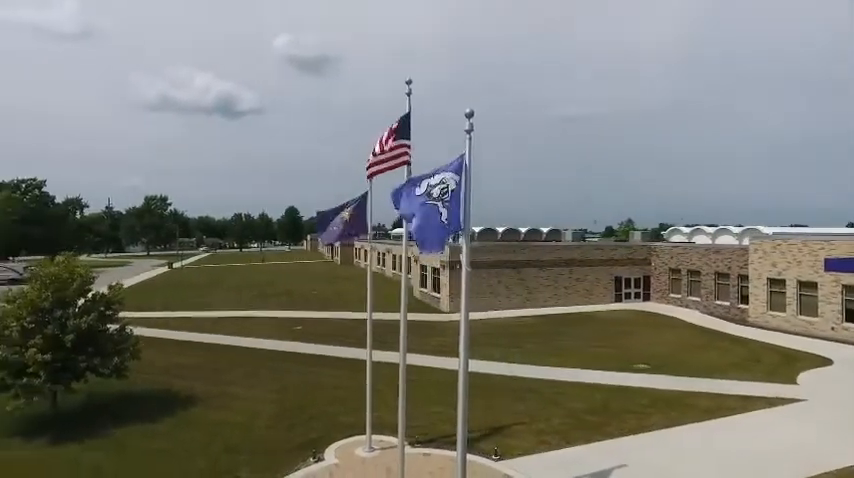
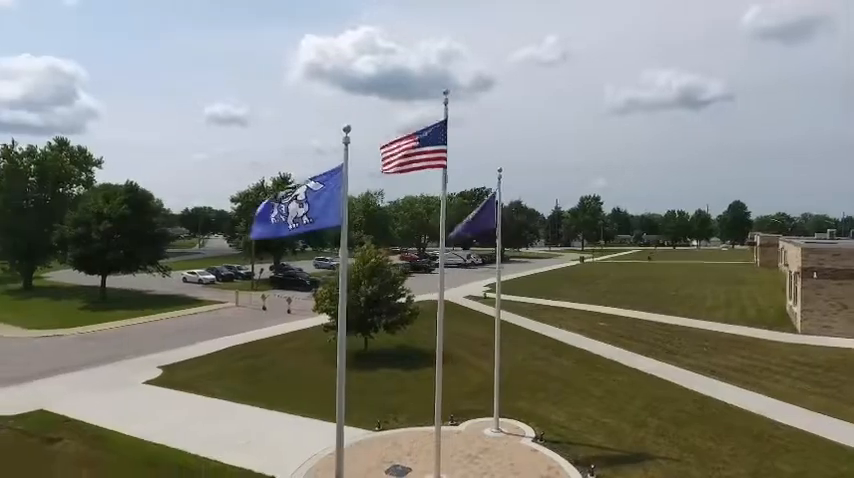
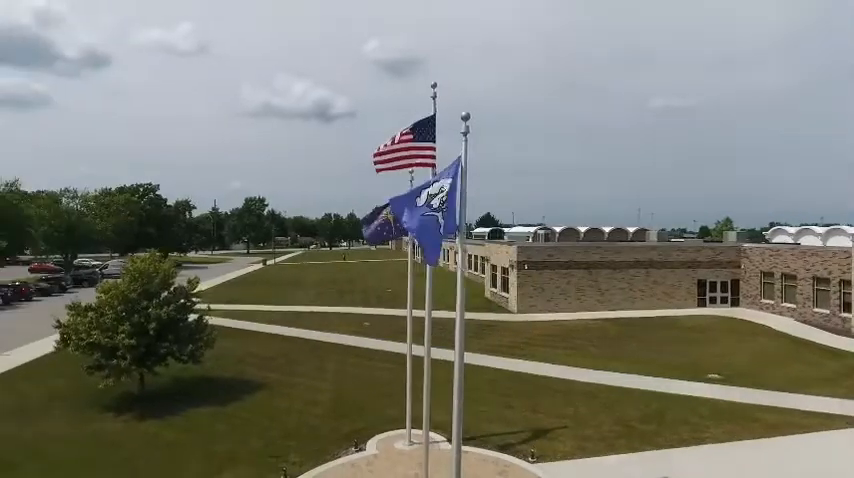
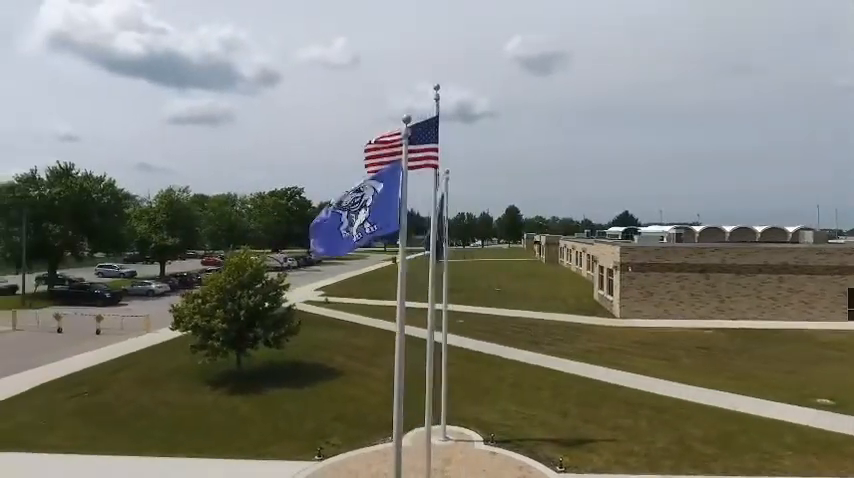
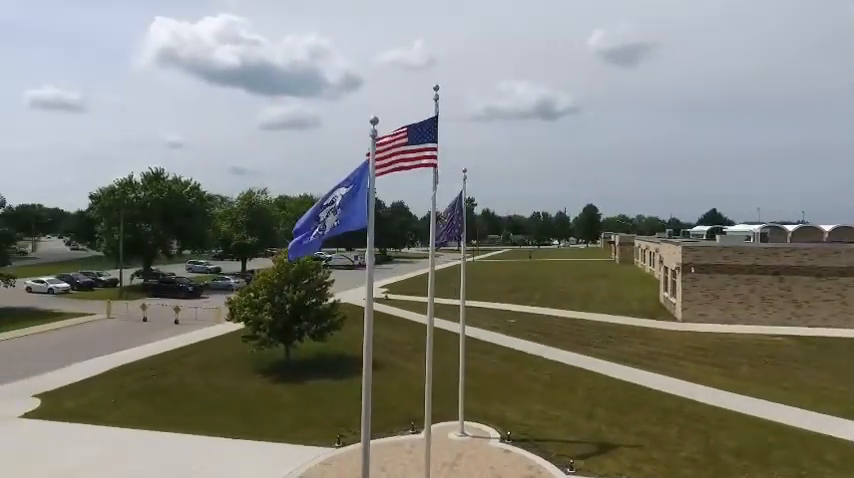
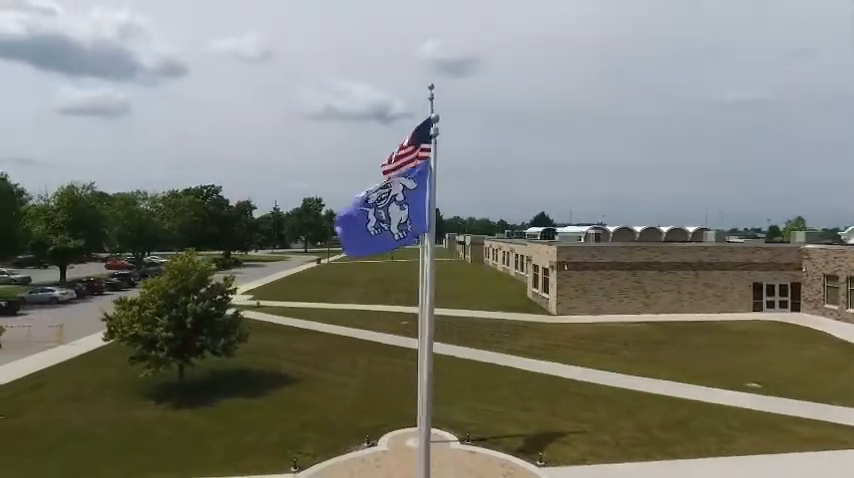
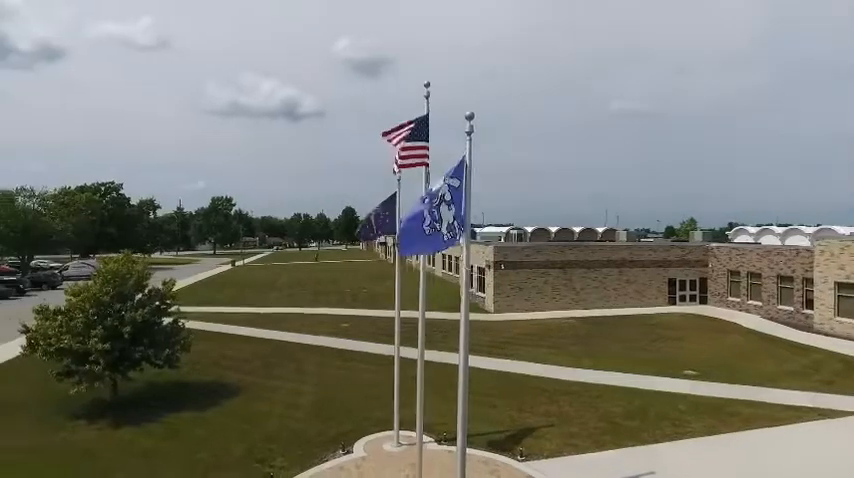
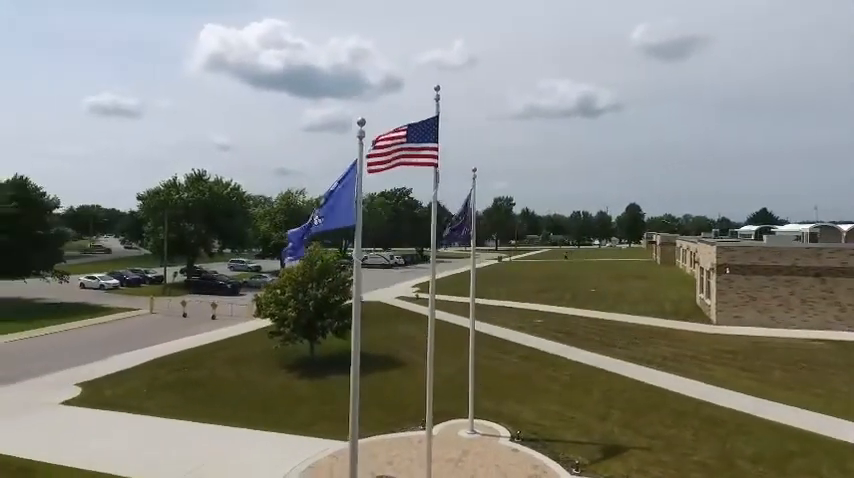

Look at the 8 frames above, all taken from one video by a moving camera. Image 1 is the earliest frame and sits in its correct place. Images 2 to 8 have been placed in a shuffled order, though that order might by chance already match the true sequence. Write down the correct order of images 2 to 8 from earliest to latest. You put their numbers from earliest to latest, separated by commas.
7, 3, 6, 4, 5, 8, 2
